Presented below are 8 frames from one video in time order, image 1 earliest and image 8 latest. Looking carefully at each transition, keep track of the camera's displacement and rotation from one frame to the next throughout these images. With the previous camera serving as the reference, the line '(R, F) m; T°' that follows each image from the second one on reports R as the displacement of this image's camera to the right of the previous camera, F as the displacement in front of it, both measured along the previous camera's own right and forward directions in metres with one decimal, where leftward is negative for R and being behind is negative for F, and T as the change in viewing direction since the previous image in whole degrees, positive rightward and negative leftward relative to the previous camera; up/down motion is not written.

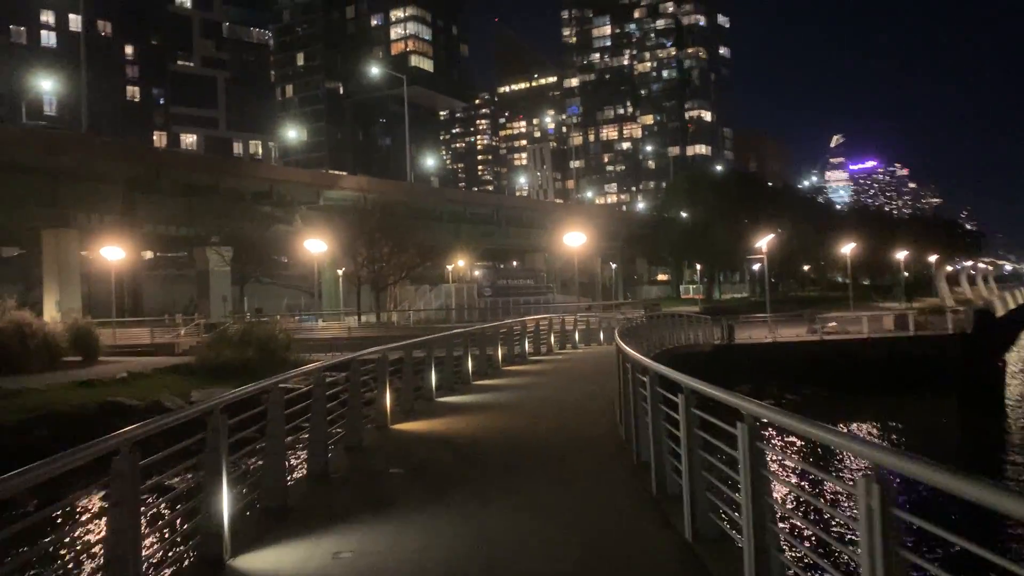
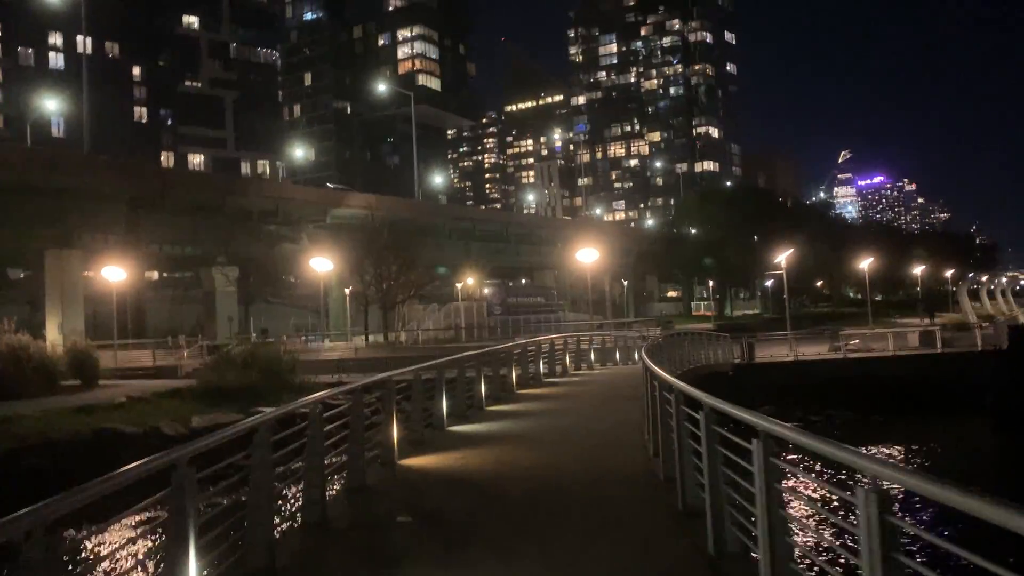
(-0.2, +1.2) m; -1°
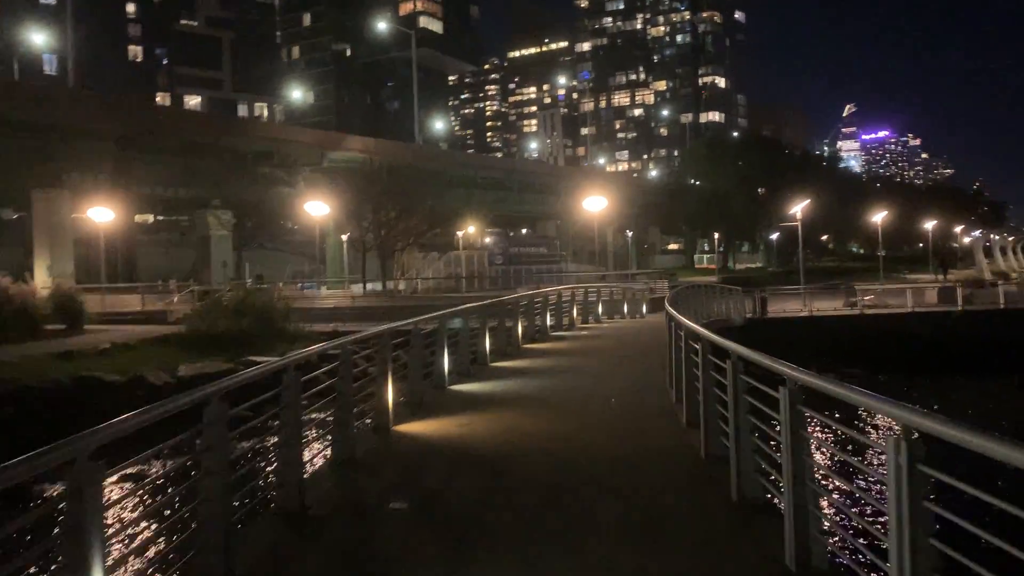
(-0.2, +1.6) m; 0°
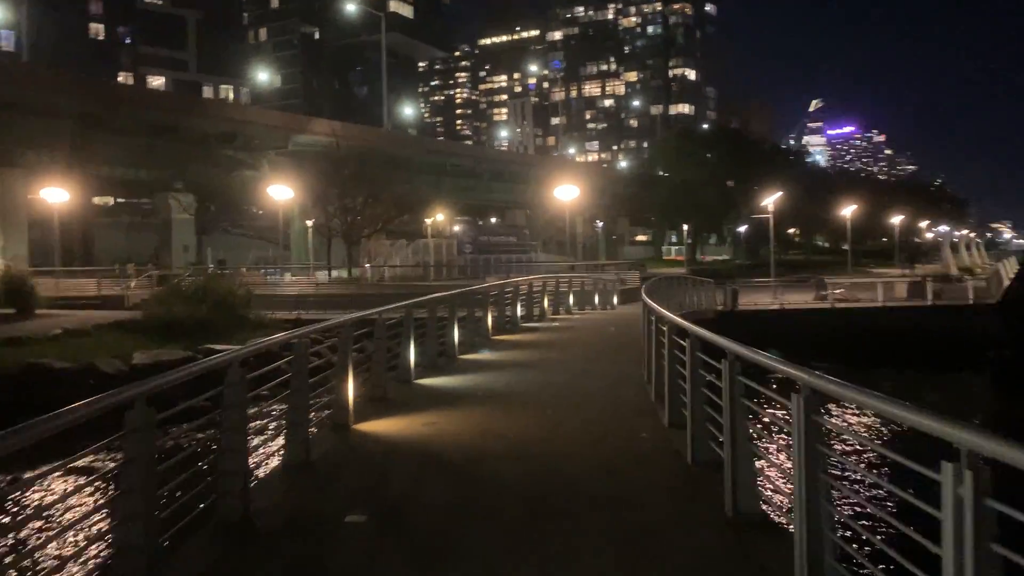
(0.0, +0.7) m; +2°
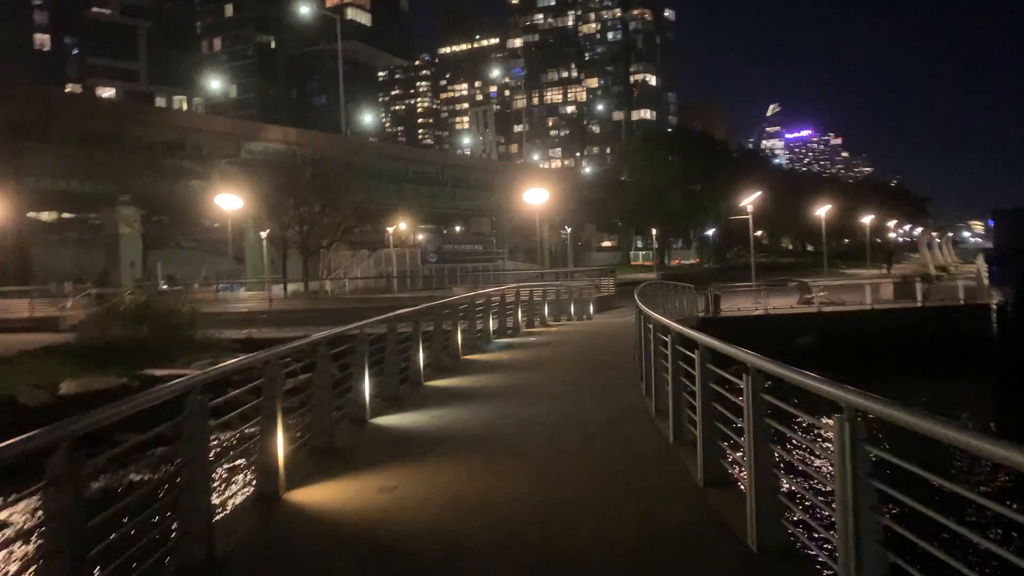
(-0.1, +2.4) m; +2°
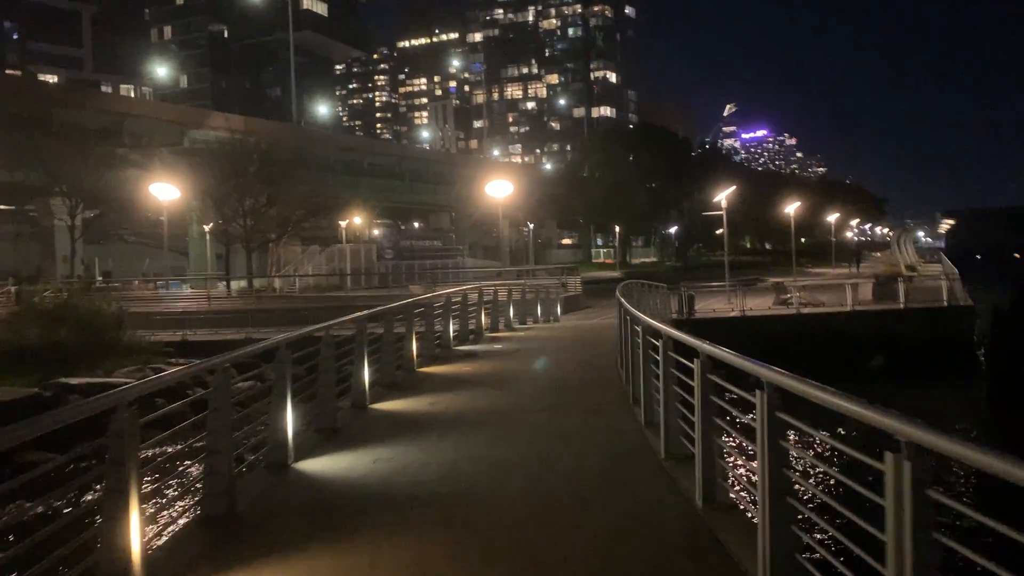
(-0.1, +2.4) m; +3°
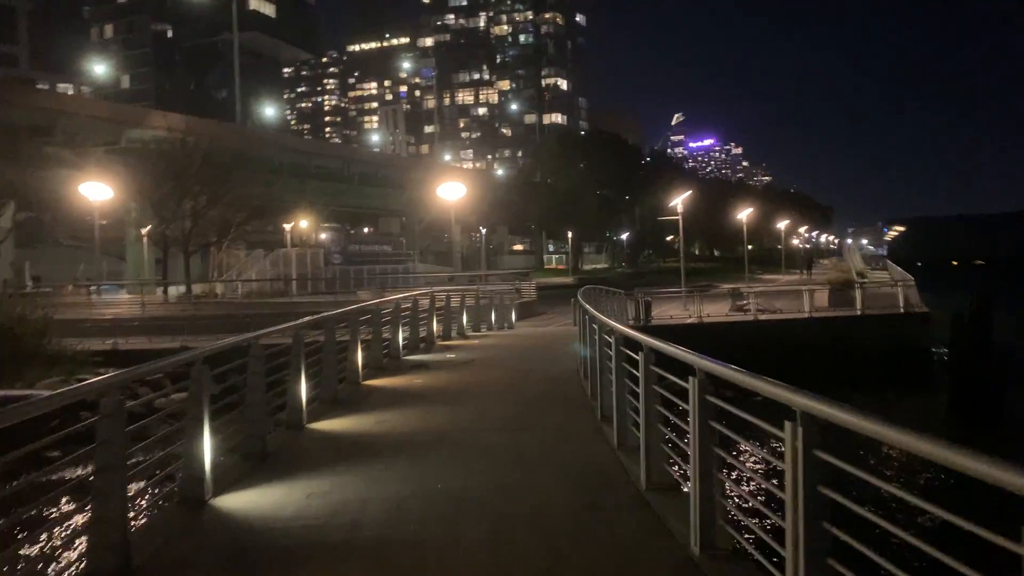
(-0.1, +1.1) m; +3°
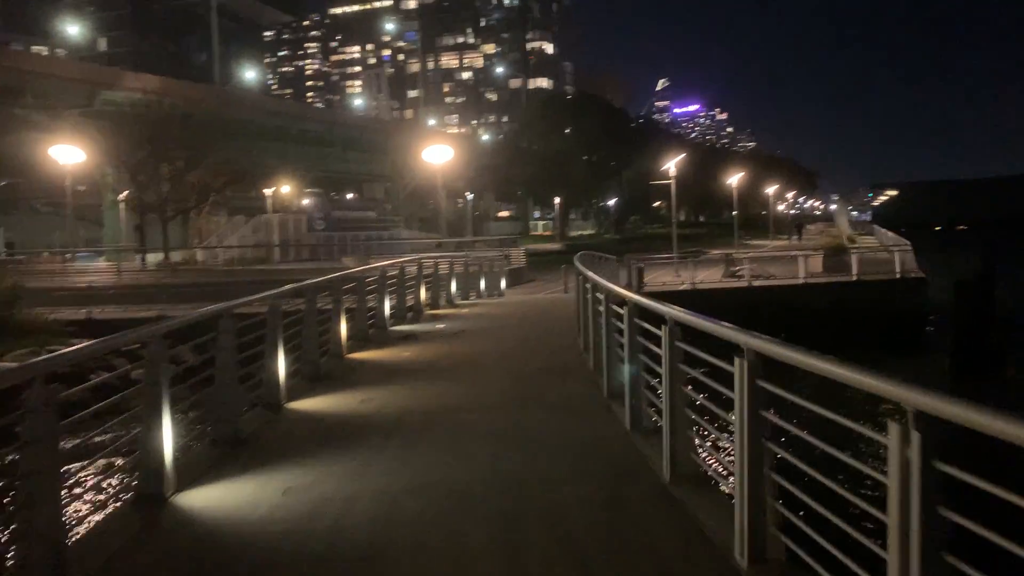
(-0.1, +0.9) m; +1°
